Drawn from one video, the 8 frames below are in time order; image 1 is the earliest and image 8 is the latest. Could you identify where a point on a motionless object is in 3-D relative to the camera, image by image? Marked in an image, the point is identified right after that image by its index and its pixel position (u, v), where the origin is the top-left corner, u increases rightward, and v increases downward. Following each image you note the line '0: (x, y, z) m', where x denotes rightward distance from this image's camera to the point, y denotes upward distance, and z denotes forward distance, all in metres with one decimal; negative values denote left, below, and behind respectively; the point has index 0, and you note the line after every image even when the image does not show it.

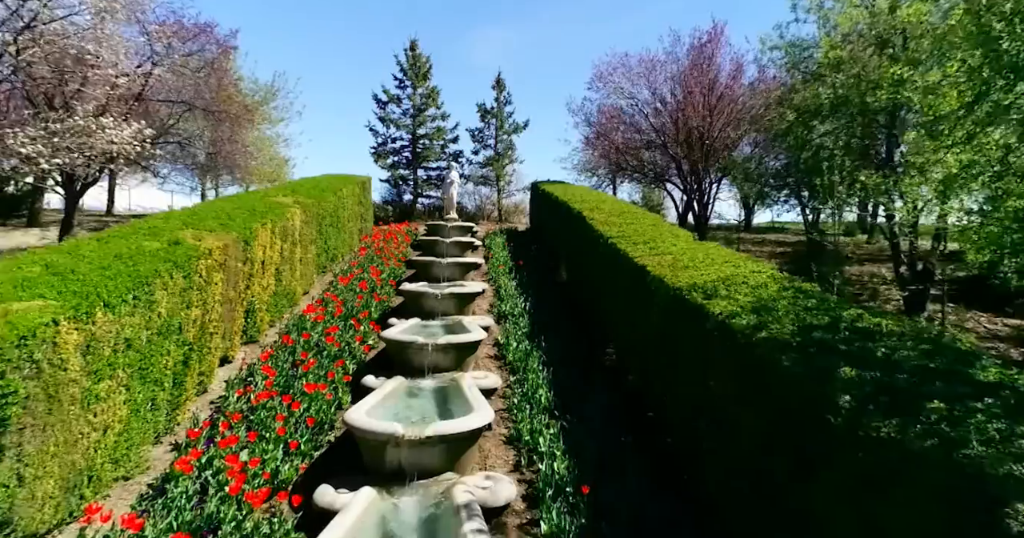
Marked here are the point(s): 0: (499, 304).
0: (-0.2, -0.5, +7.4) m
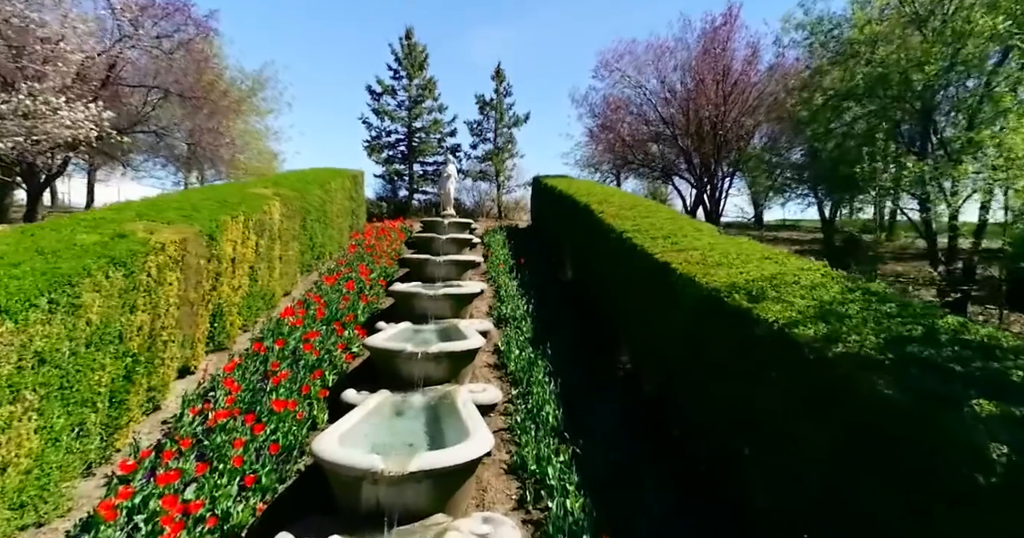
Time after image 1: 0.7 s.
0: (-0.2, -0.5, +6.7) m
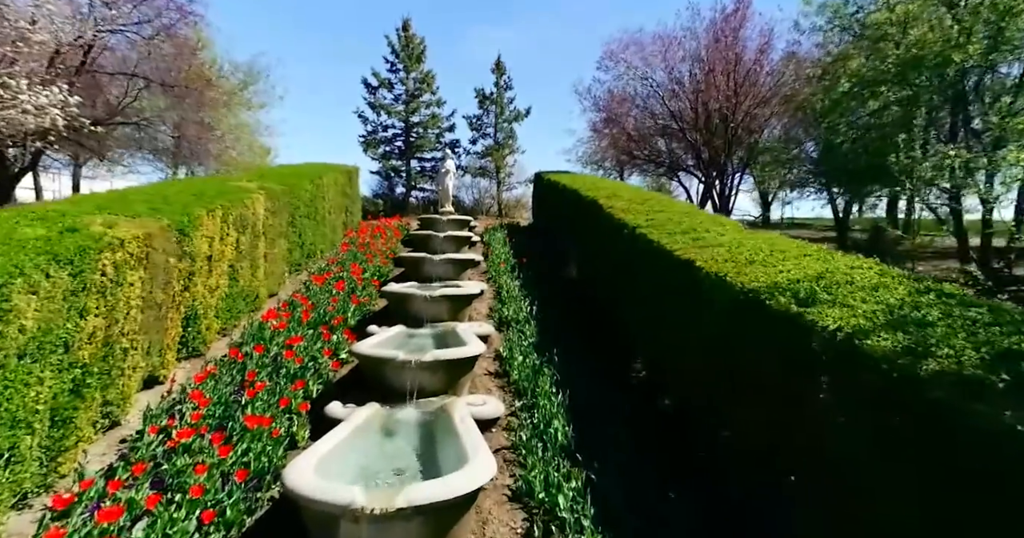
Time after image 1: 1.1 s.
0: (-0.2, -0.5, +6.3) m
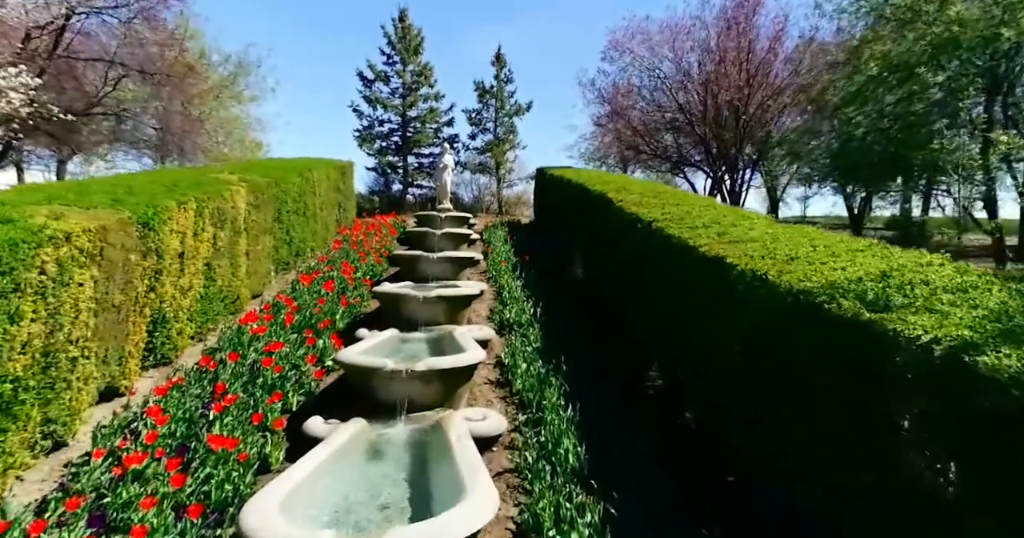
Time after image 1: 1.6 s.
0: (-0.1, -0.5, +5.8) m
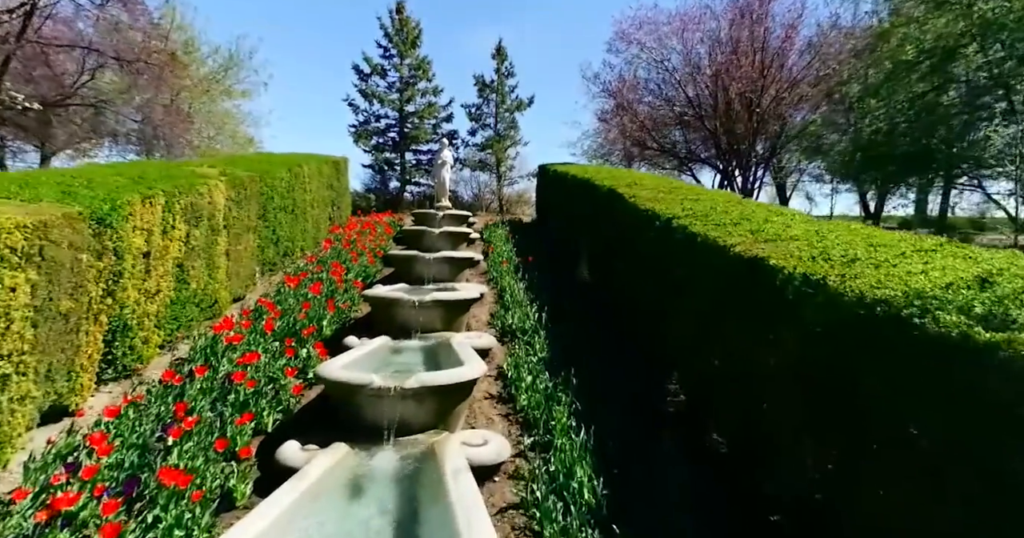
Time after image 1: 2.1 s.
0: (-0.1, -0.5, +5.4) m
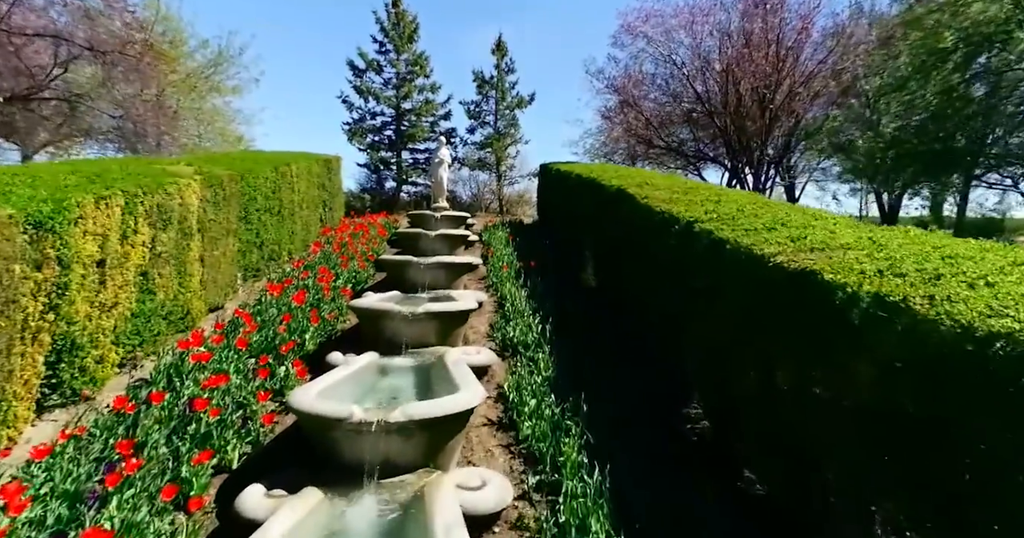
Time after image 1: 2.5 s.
0: (-0.1, -0.6, +4.9) m
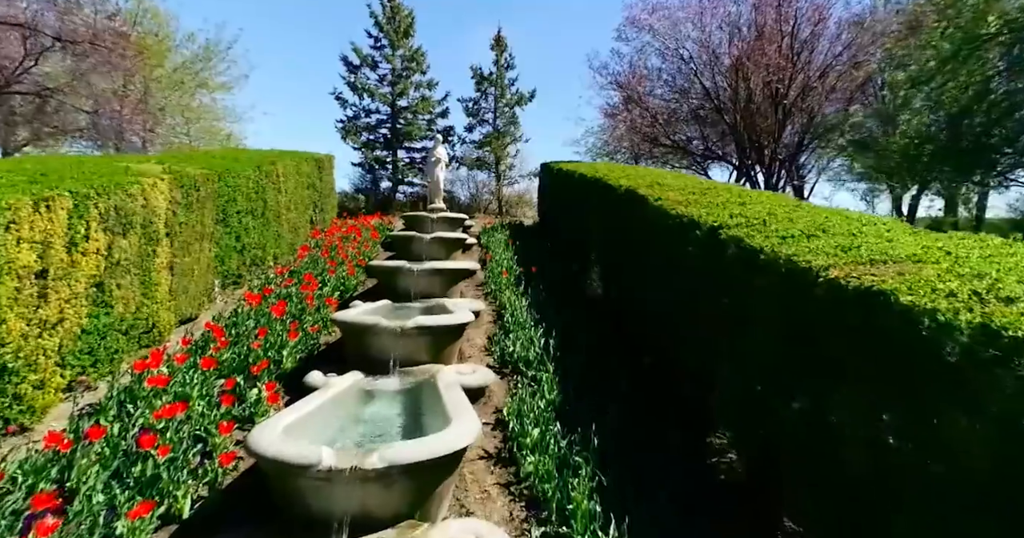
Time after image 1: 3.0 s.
0: (-0.1, -0.6, +4.5) m
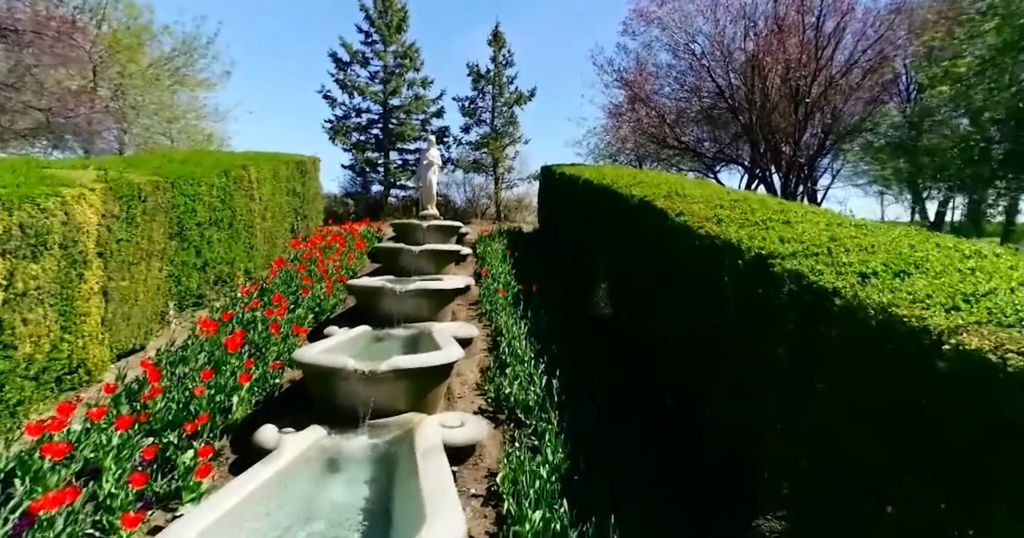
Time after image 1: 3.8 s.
0: (-0.1, -0.8, +3.8) m
